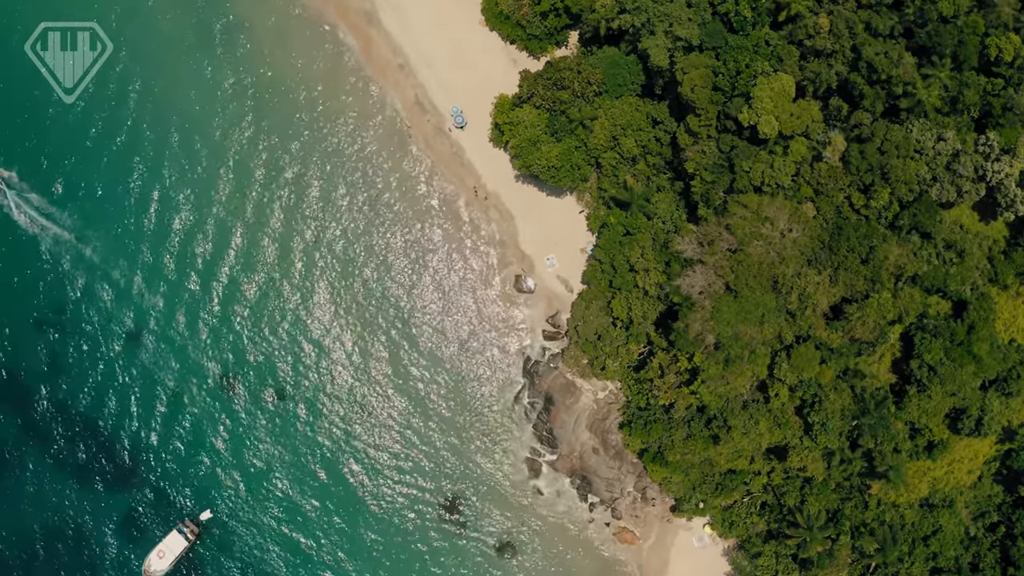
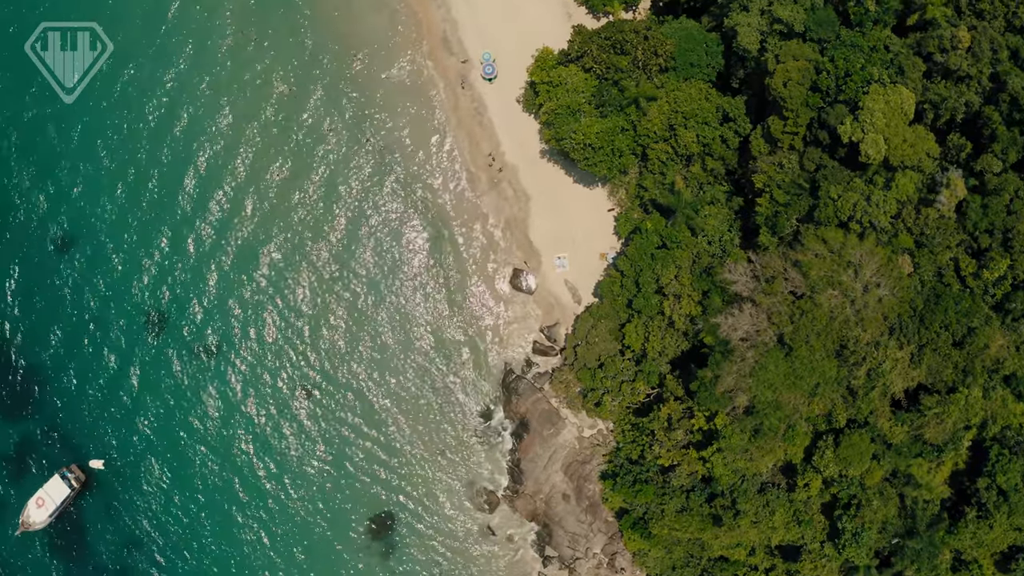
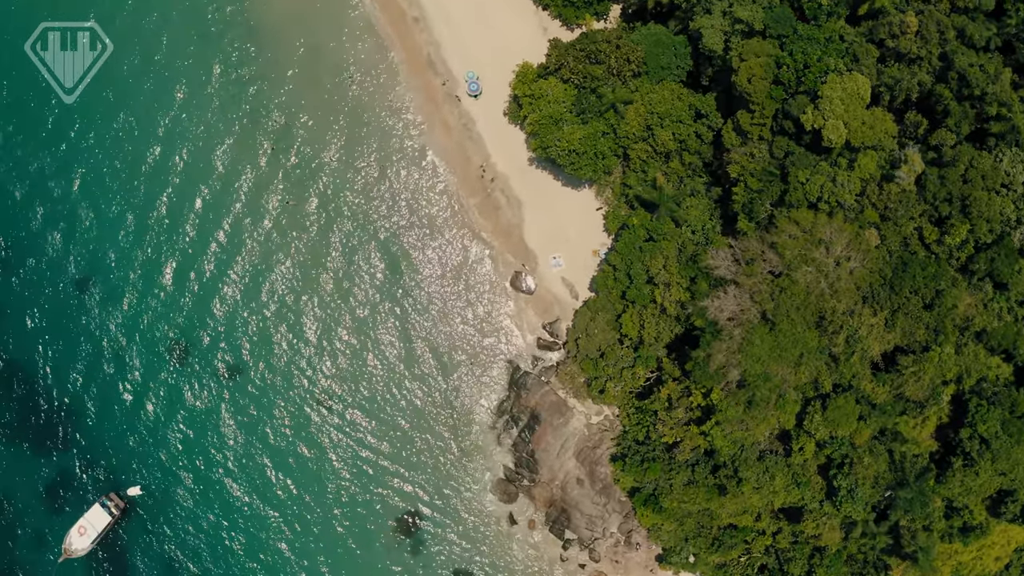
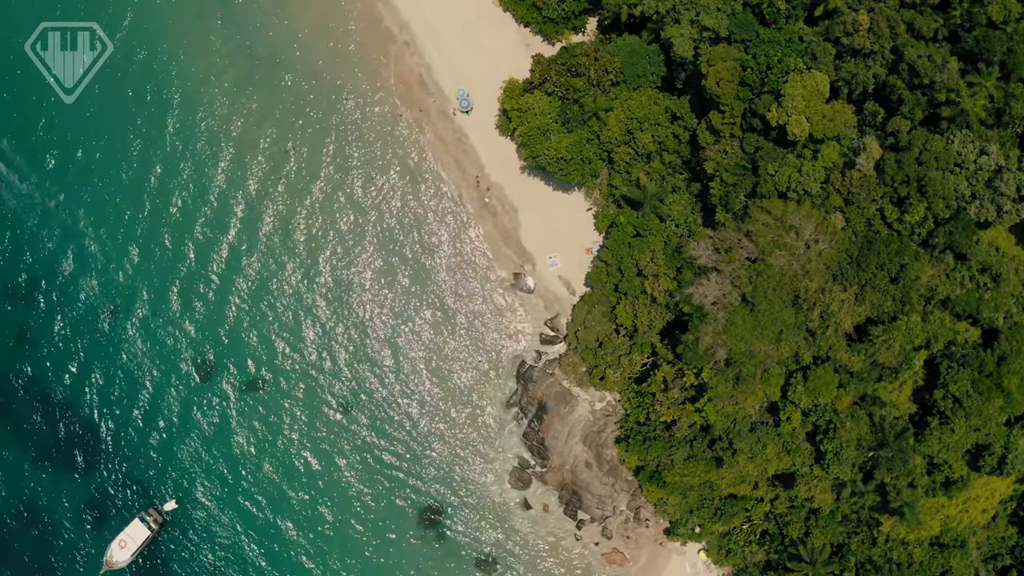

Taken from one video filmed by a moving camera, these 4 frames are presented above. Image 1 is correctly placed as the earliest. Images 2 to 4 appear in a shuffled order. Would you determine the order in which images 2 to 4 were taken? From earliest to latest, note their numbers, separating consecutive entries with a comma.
4, 3, 2
